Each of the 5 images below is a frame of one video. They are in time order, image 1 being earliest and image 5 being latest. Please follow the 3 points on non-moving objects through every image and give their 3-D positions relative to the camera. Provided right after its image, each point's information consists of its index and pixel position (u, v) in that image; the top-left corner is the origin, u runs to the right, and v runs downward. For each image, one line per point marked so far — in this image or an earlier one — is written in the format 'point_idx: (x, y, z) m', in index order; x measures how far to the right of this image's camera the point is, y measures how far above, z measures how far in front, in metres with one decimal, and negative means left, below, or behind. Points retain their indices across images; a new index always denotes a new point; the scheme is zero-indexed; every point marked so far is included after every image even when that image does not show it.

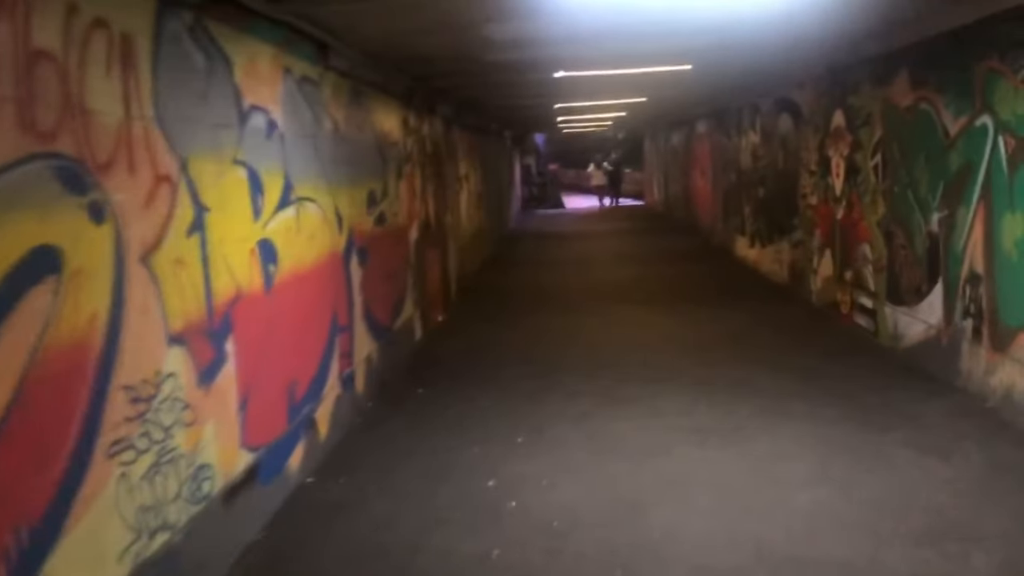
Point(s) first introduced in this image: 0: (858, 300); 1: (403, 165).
0: (+4.2, -0.1, +11.2) m
1: (-1.3, +1.5, +11.1) m
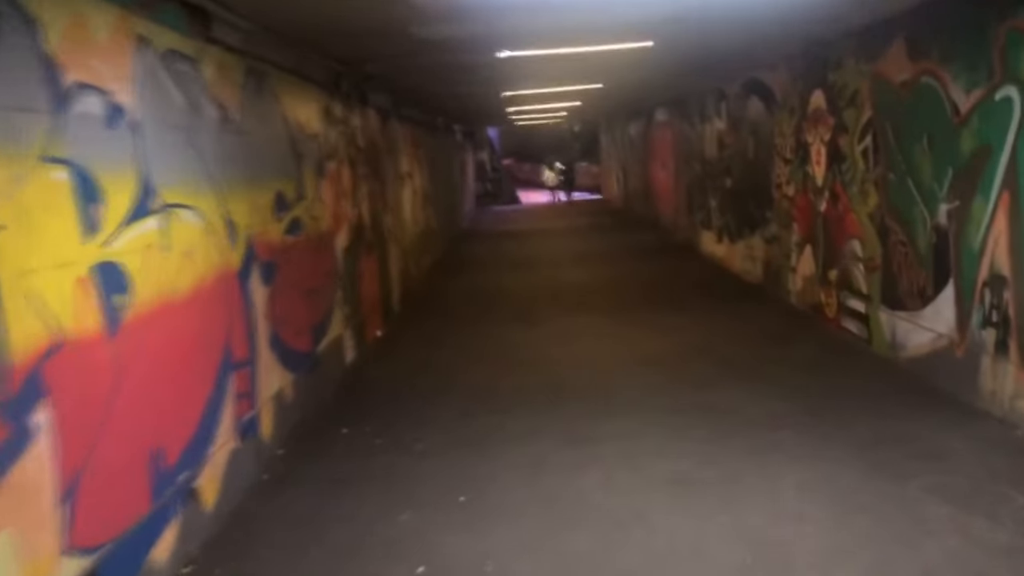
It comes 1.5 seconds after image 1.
0: (+3.6, -0.2, +10.0) m
1: (-2.0, +1.3, +9.6) m
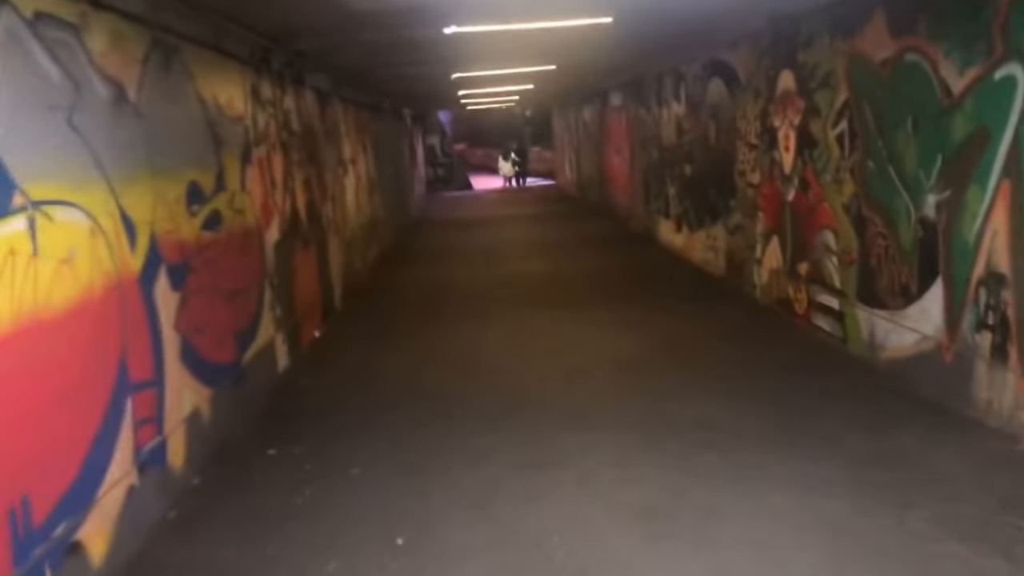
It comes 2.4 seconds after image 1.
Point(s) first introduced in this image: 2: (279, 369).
0: (+3.1, -0.1, +9.4) m
1: (-2.5, +1.3, +8.7) m
2: (-2.3, -0.8, +9.0) m
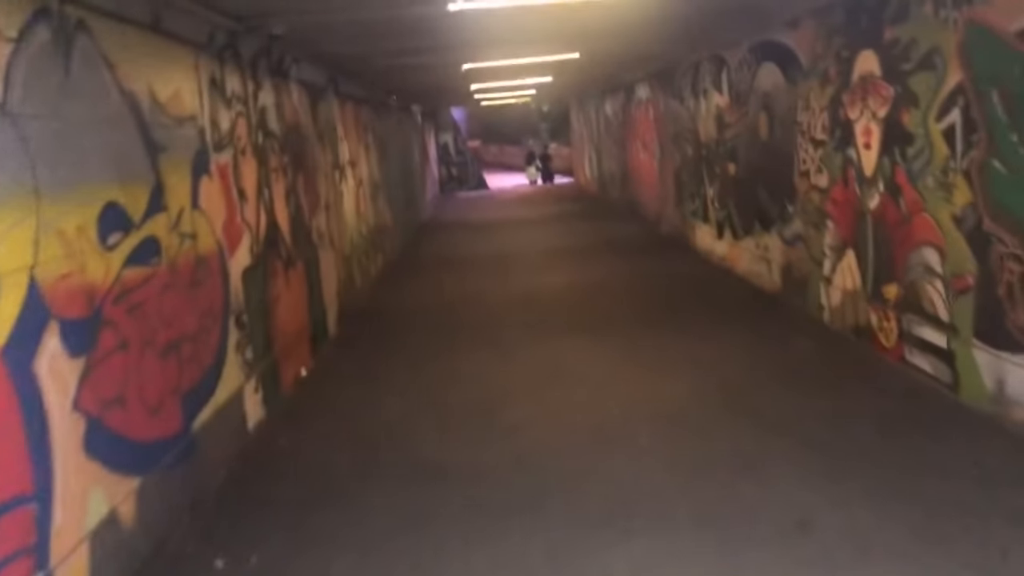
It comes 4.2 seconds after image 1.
0: (+3.3, -0.3, +7.6) m
1: (-2.3, +1.0, +7.0) m
2: (-2.1, -1.1, +7.3) m
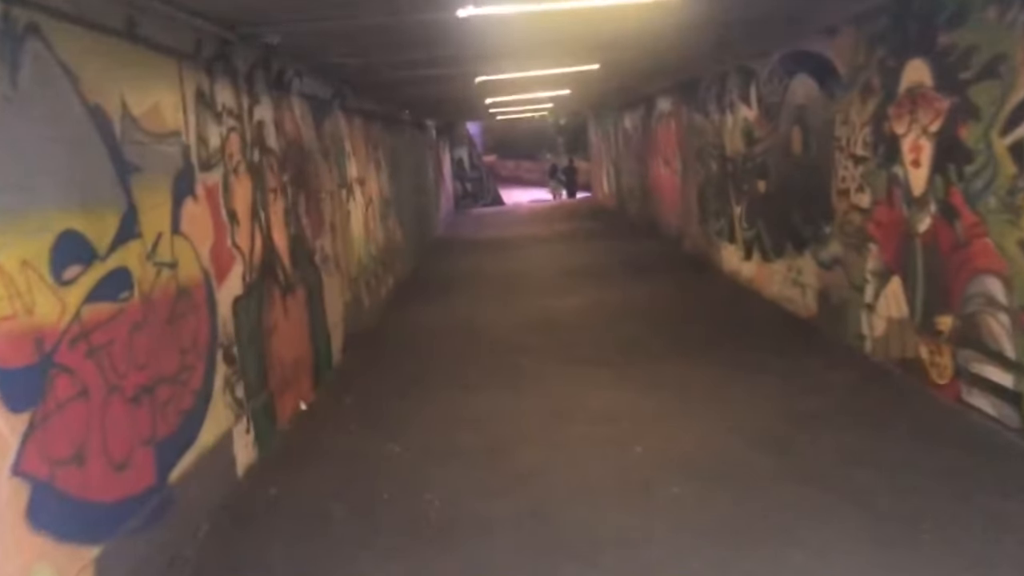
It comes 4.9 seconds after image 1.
0: (+3.4, -0.6, +6.8) m
1: (-2.2, +0.8, +6.4) m
2: (-2.0, -1.3, +6.7) m
